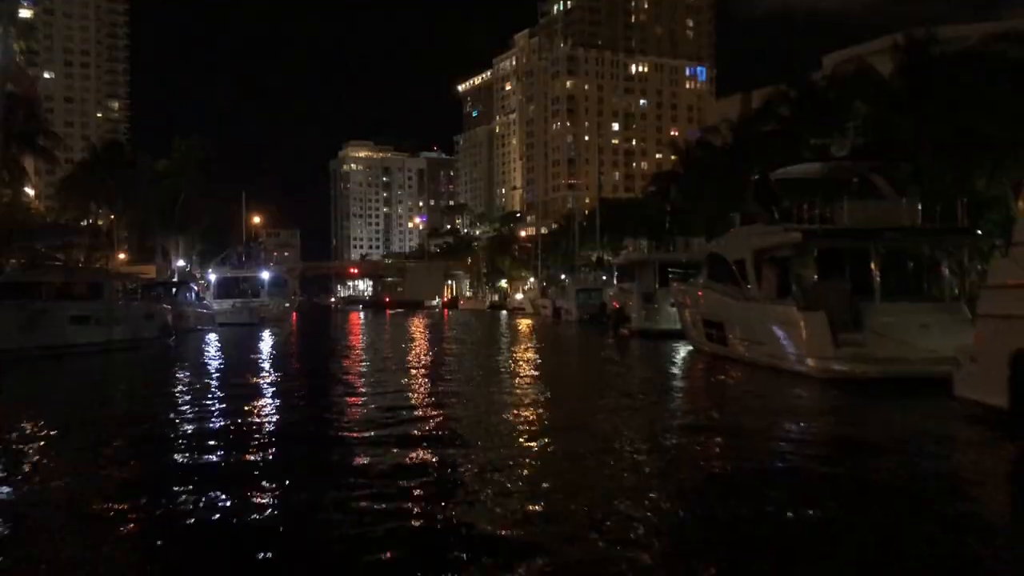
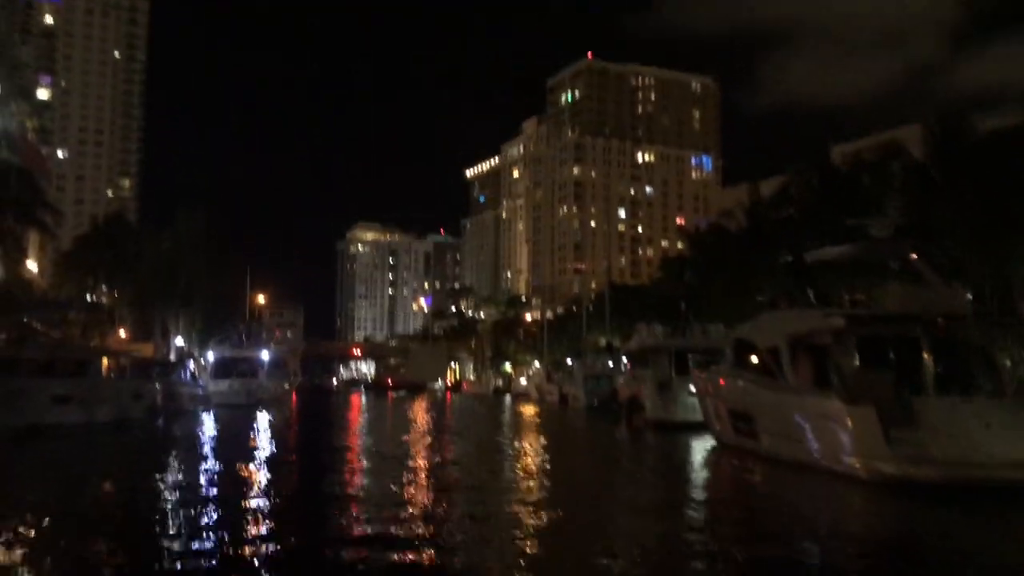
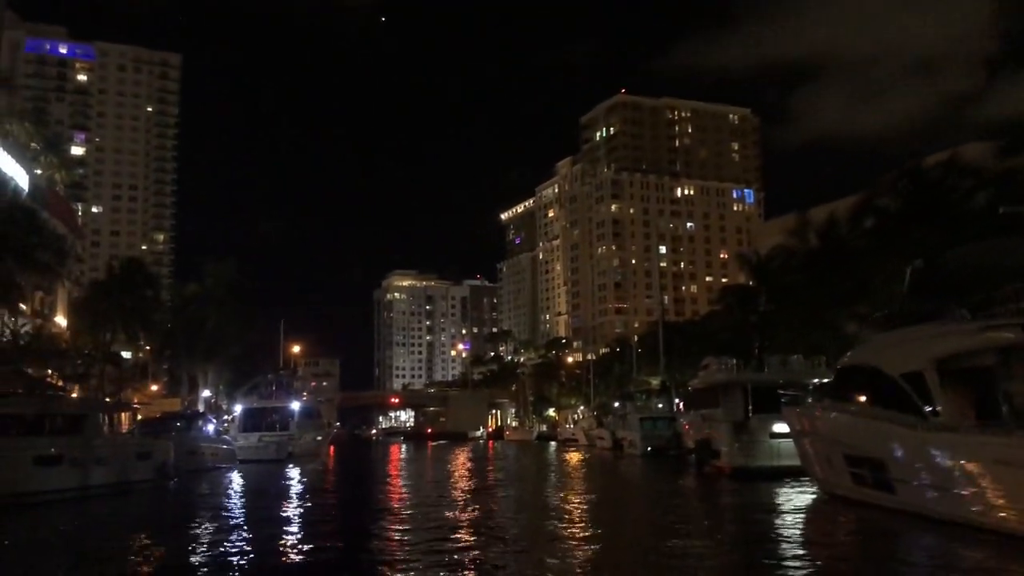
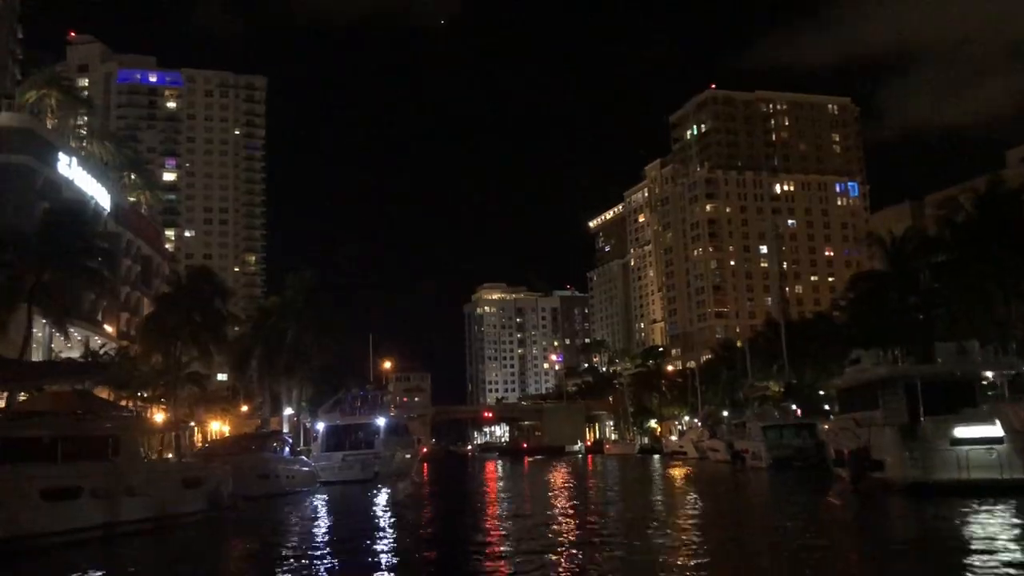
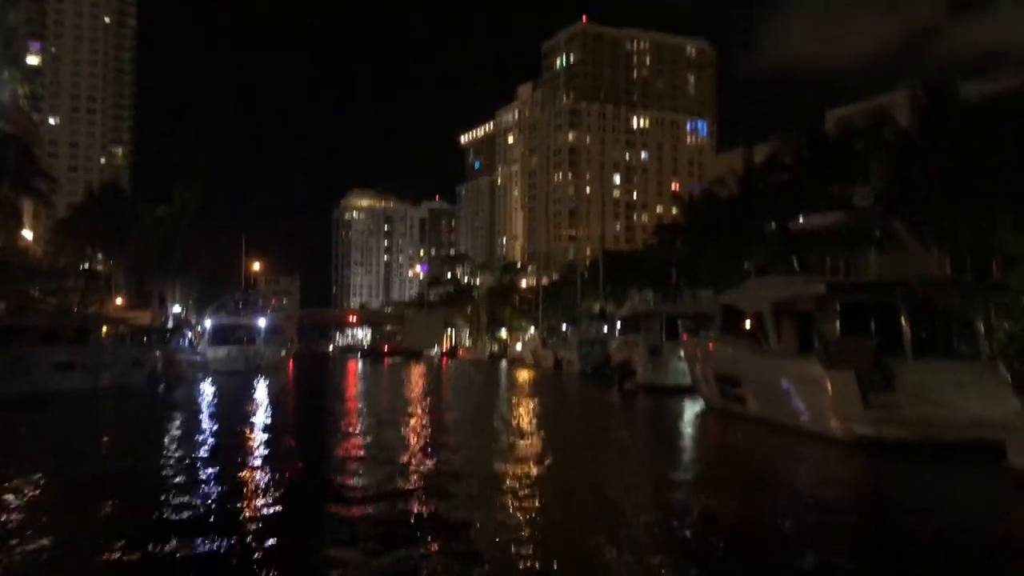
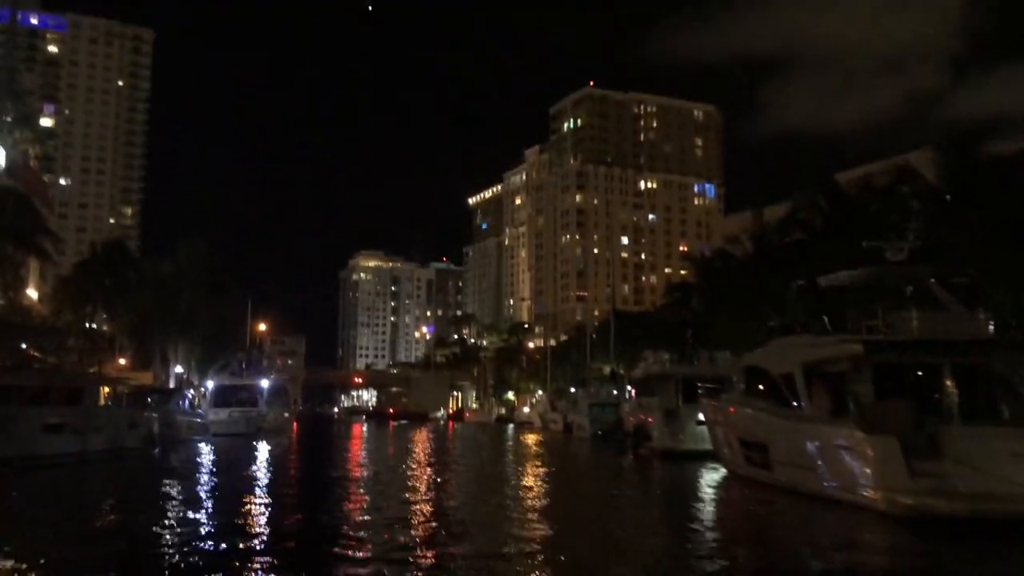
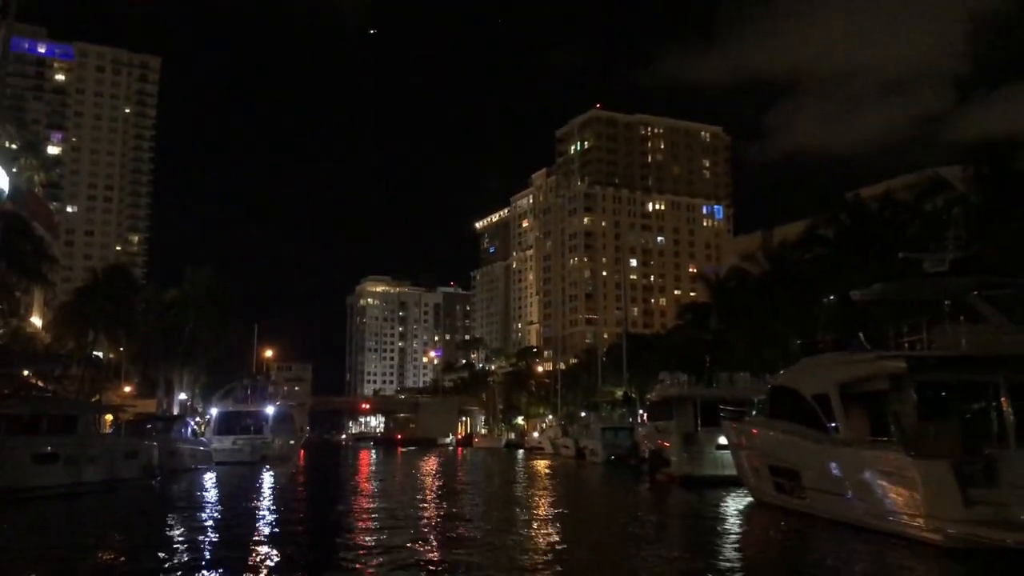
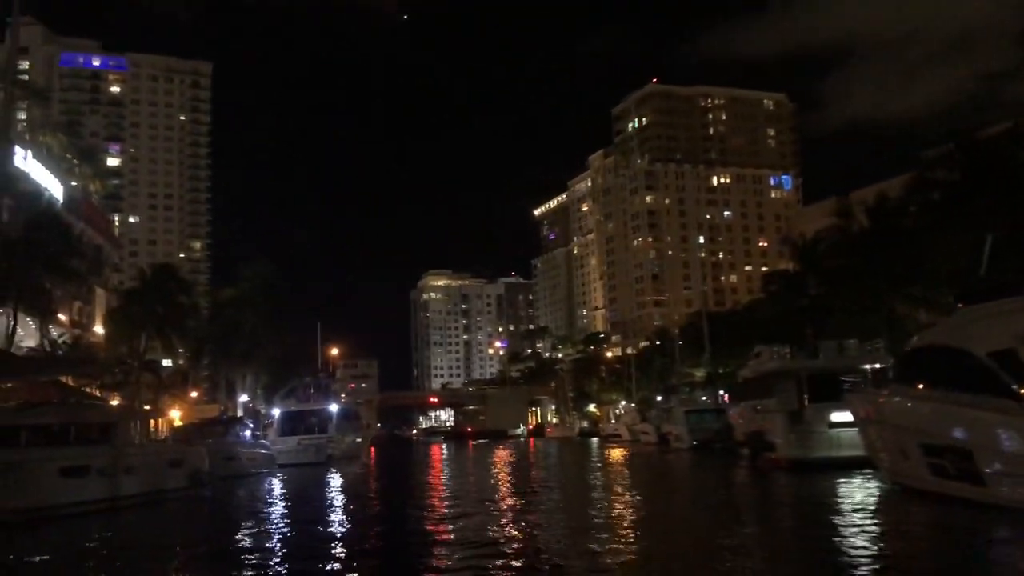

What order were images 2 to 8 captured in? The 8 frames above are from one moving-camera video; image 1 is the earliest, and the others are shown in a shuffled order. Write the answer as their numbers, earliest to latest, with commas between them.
5, 2, 6, 7, 3, 8, 4
